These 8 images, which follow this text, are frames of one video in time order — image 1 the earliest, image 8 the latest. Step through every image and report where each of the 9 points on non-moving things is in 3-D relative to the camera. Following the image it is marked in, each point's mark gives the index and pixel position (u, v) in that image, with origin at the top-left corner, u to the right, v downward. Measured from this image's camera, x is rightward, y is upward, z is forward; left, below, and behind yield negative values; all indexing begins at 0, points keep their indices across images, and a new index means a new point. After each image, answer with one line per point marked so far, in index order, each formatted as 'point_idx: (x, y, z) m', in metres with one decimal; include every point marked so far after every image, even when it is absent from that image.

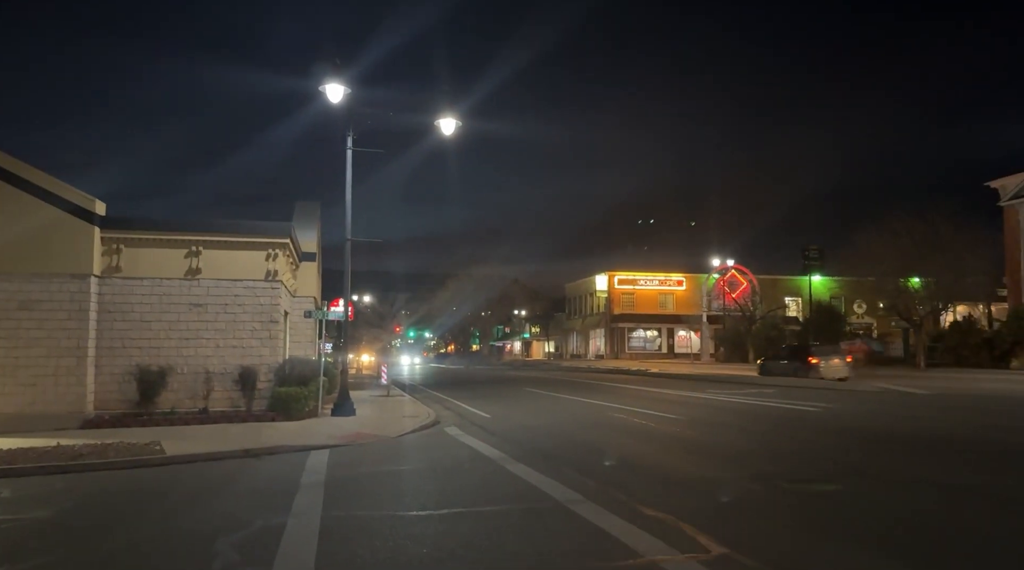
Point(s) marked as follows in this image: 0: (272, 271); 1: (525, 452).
0: (-5.9, +0.4, +19.1) m
1: (+0.2, -3.1, +14.5) m
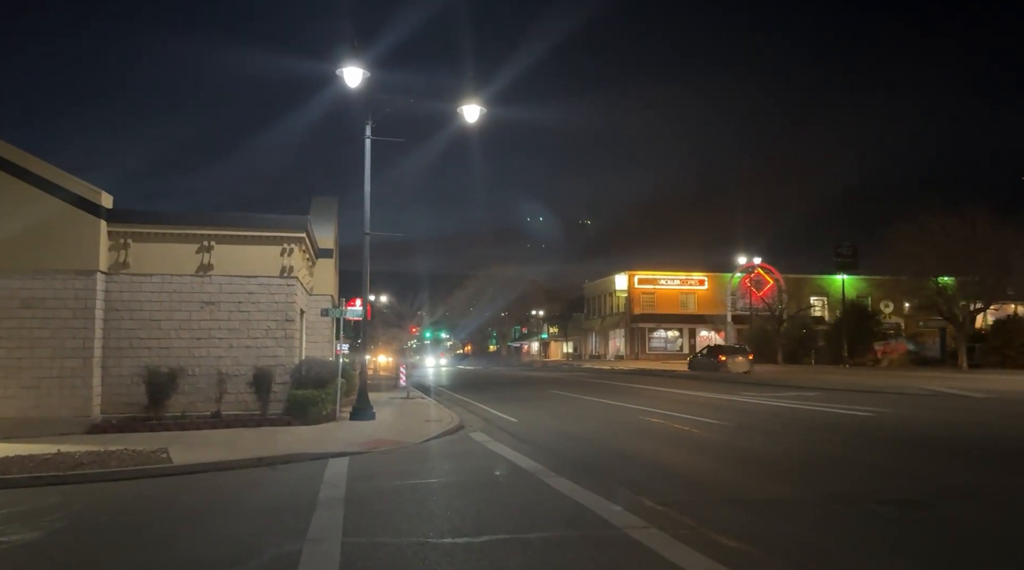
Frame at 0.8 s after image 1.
0: (-5.2, +0.4, +18.1) m
1: (+0.8, -3.0, +13.4) m
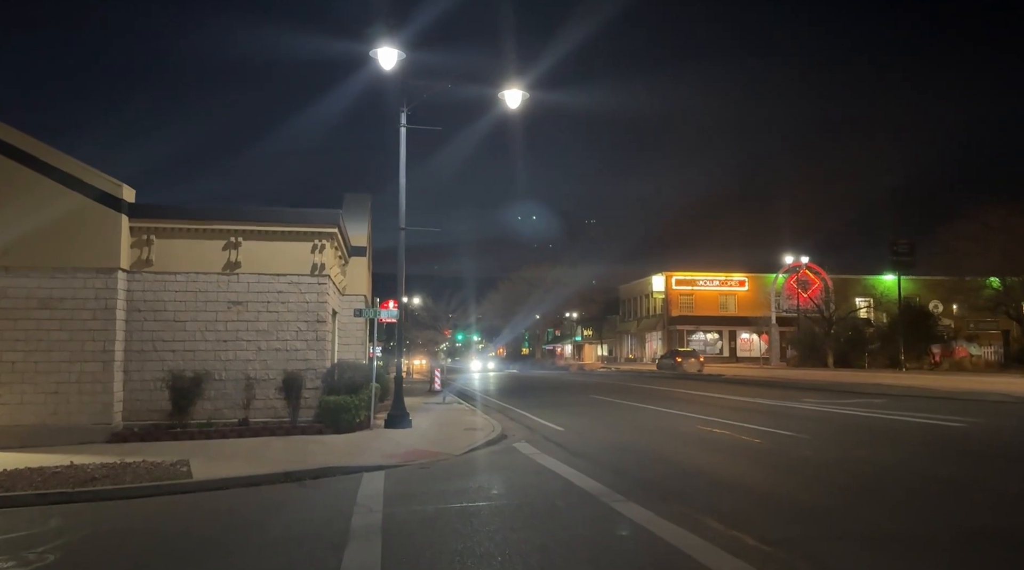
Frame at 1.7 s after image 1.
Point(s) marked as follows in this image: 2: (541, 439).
0: (-4.2, +0.5, +17.0) m
1: (+1.6, -2.9, +12.1) m
2: (+0.6, -3.0, +15.3) m
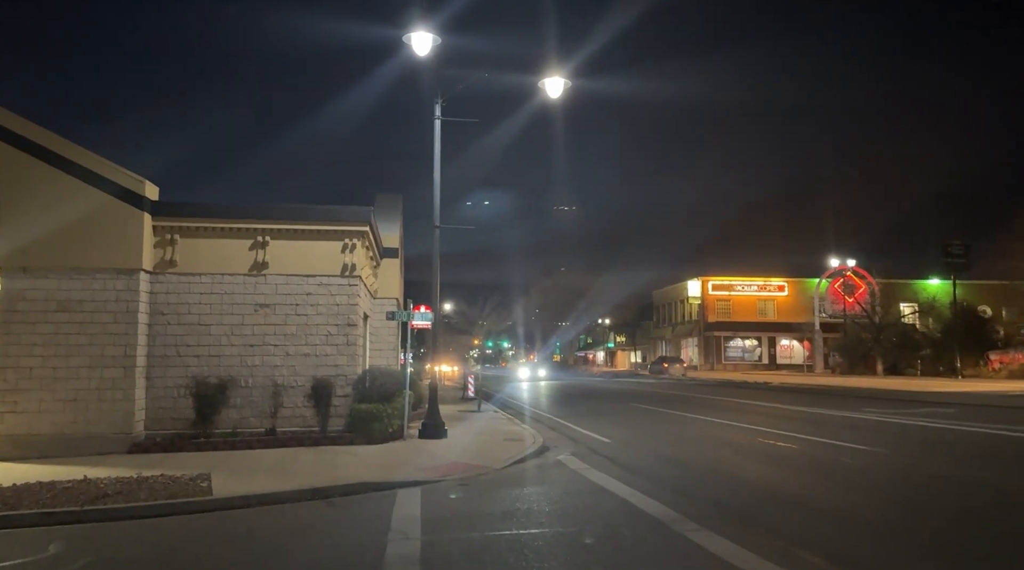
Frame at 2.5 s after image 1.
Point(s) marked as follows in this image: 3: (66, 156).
0: (-3.4, +0.4, +16.1) m
1: (+2.3, -2.9, +10.9) m
2: (+1.4, -3.0, +14.2) m
3: (-8.3, +2.4, +14.6) m
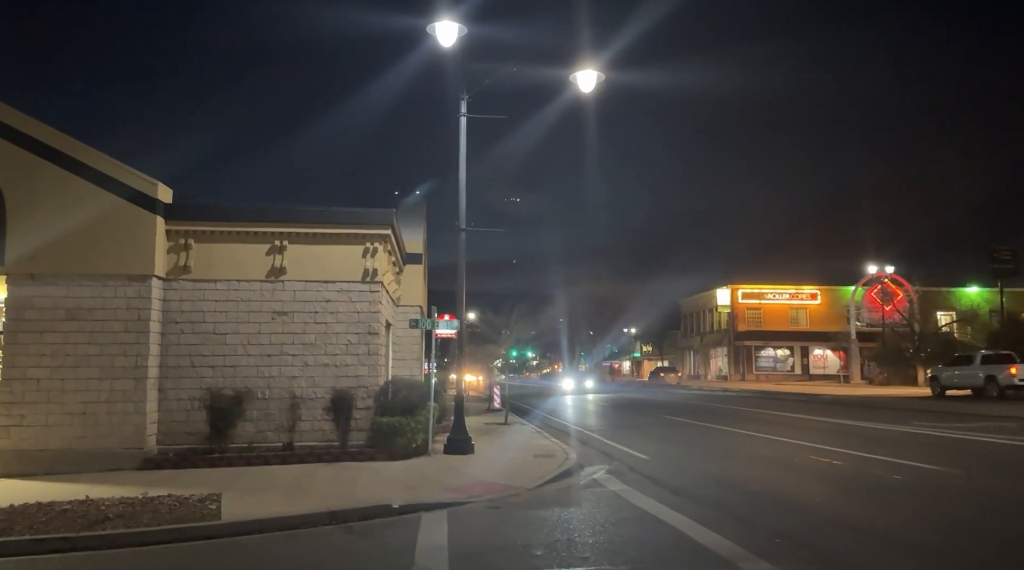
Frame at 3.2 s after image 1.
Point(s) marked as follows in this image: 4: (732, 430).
0: (-2.8, +0.3, +15.3) m
1: (+2.8, -3.0, +9.9) m
2: (+1.9, -3.1, +13.2) m
3: (-7.8, +2.3, +13.9) m
4: (+5.1, -3.4, +18.3) m
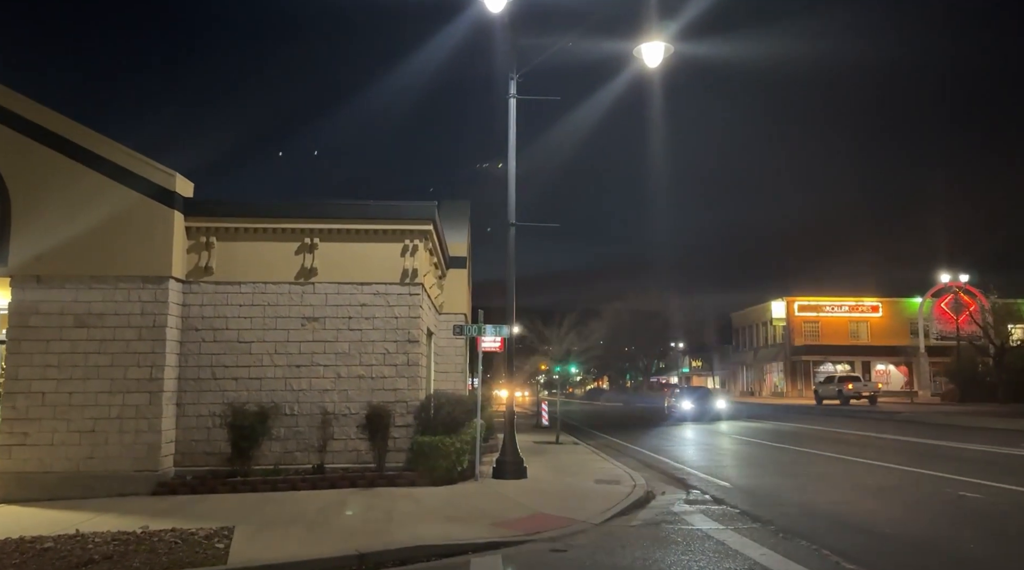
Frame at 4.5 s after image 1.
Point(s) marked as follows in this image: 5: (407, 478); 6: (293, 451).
0: (-1.8, +0.3, +13.7) m
1: (+3.5, -2.9, +7.9) m
2: (+2.8, -3.1, +11.3) m
3: (-6.9, +2.2, +12.6) m
4: (+6.3, -3.5, +16.2) m
5: (-1.7, -3.1, +12.4) m
6: (-3.6, -2.8, +13.0) m
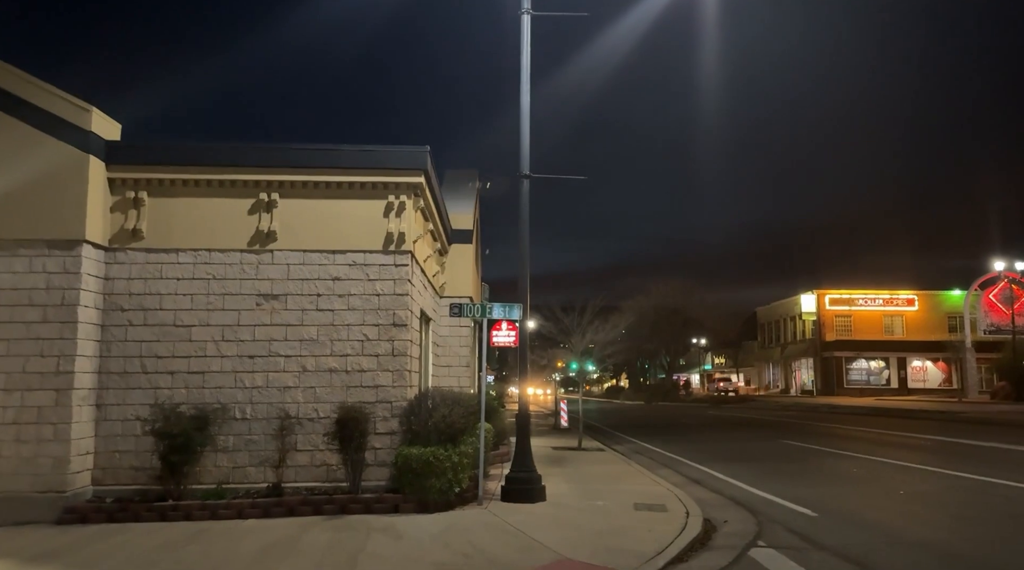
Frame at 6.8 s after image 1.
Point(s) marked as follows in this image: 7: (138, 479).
0: (-1.6, +0.7, +10.8) m
1: (+3.5, -2.4, +4.9) m
2: (+3.0, -2.7, +8.3) m
3: (-6.7, +2.7, +9.8) m
4: (+6.5, -3.0, +13.1) m
5: (-1.5, -2.6, +9.5) m
6: (-3.5, -2.3, +10.1) m
7: (-4.8, -2.5, +10.0) m
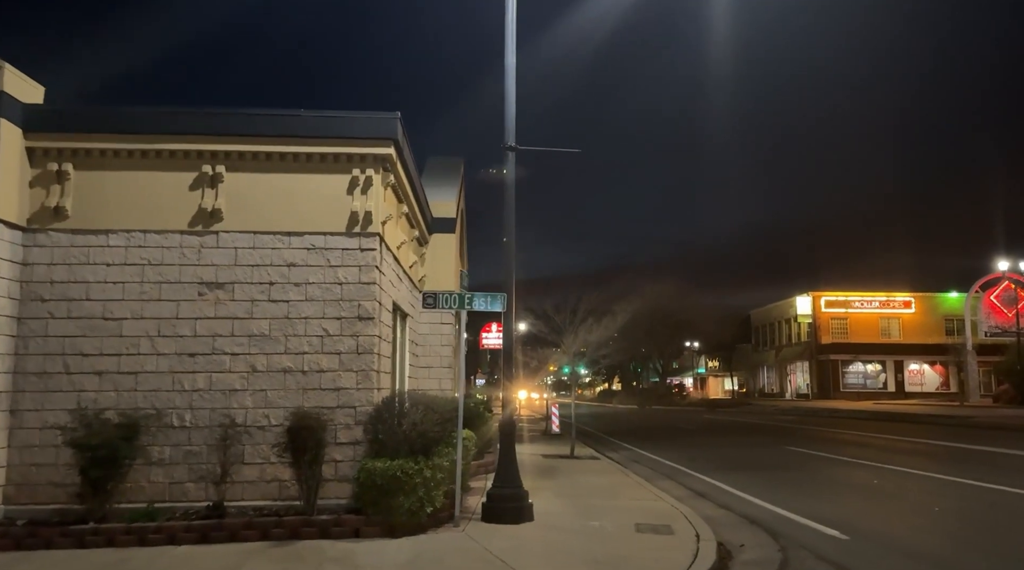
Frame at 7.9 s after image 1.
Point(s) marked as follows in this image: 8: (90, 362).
0: (-1.8, +0.8, +9.4) m
1: (+3.4, -2.3, +3.6) m
2: (+2.8, -2.5, +6.9) m
3: (-6.9, +2.8, +8.4) m
4: (+6.3, -2.9, +11.8) m
5: (-1.7, -2.5, +8.1) m
6: (-3.7, -2.2, +8.7) m
7: (-5.0, -2.3, +8.5) m
8: (-4.8, -0.9, +8.8) m
